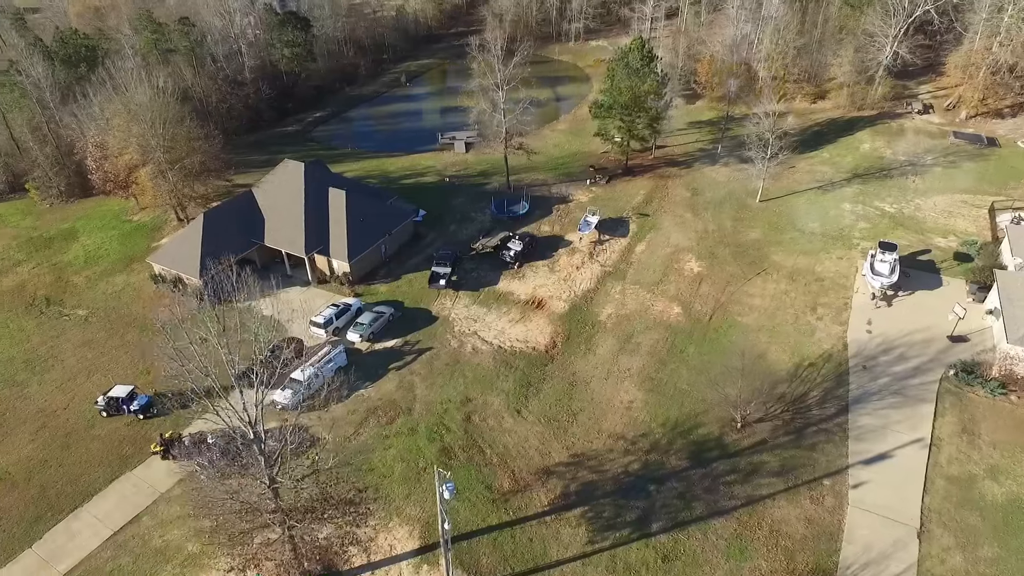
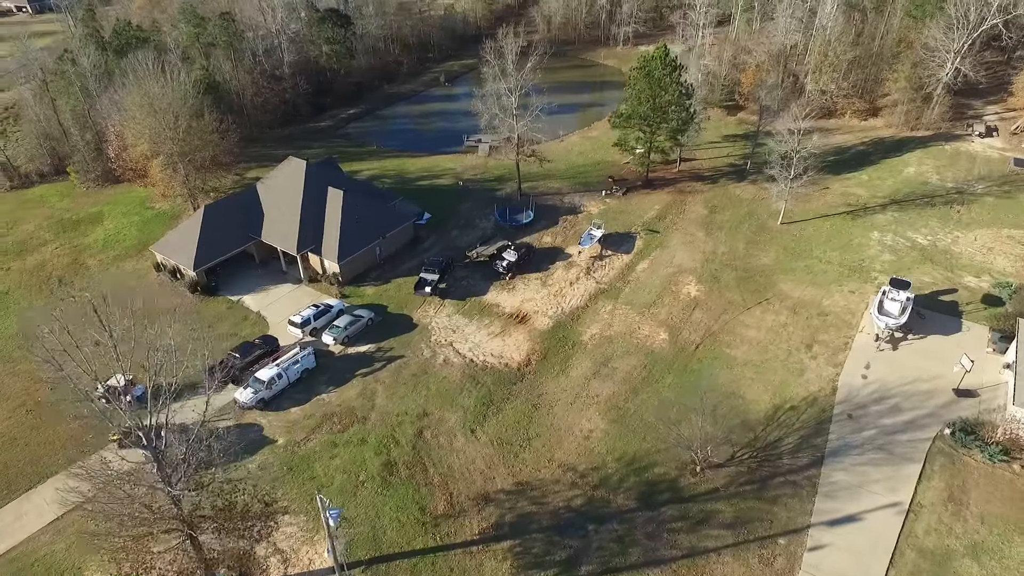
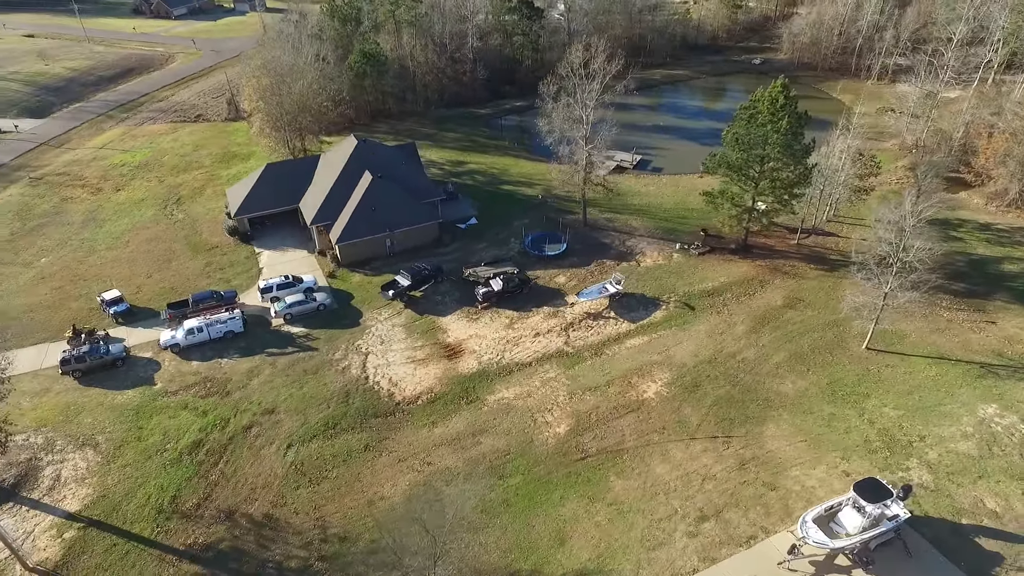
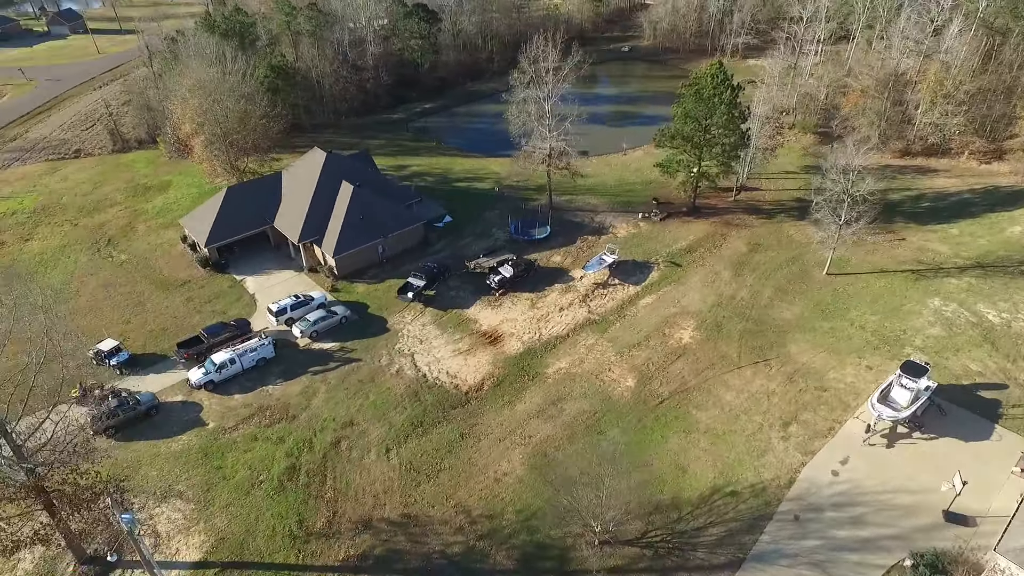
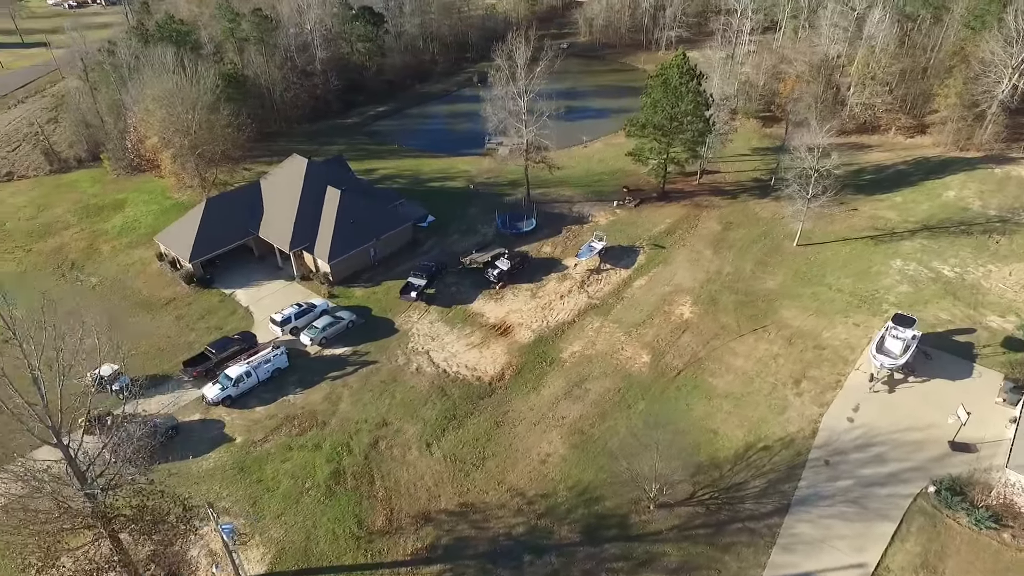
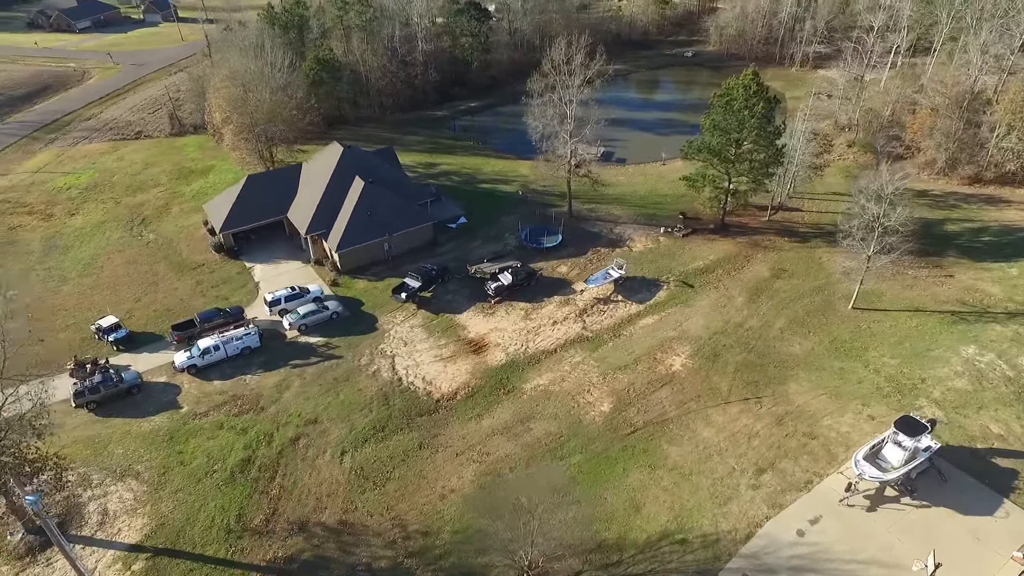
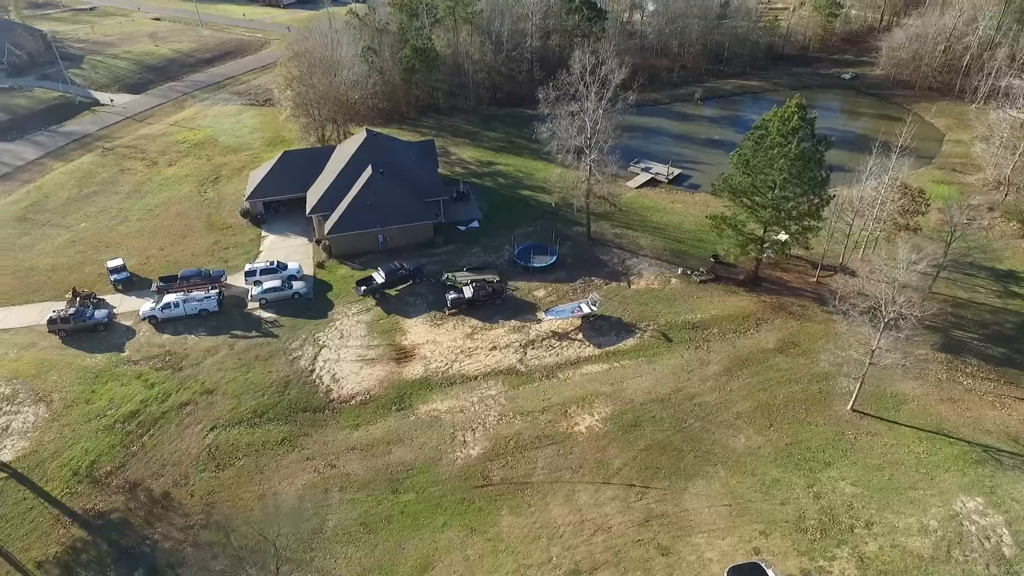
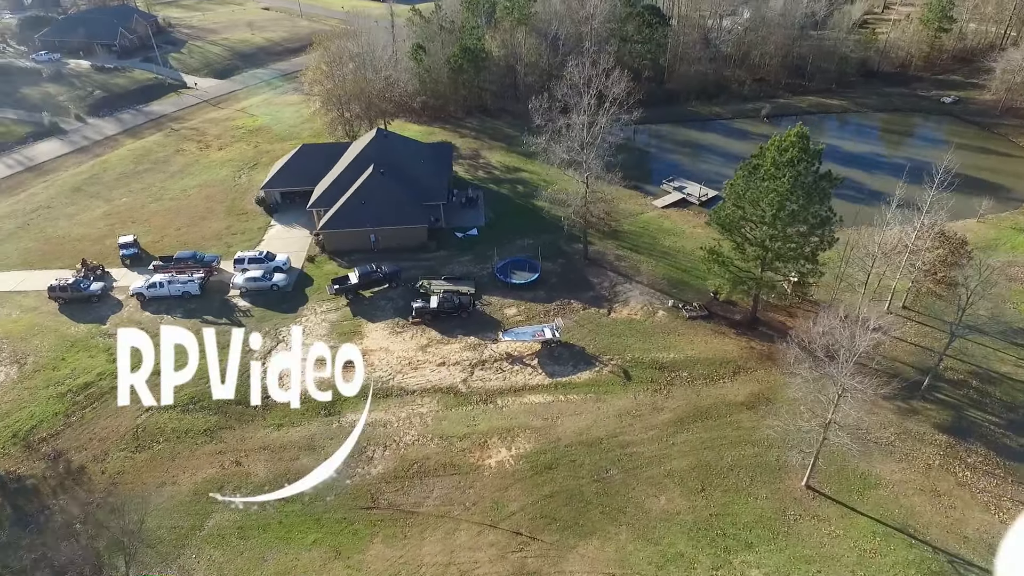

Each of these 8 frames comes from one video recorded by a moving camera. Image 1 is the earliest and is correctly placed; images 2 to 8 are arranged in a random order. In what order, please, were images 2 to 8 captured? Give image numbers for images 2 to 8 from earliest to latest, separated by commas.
2, 5, 4, 6, 3, 7, 8
